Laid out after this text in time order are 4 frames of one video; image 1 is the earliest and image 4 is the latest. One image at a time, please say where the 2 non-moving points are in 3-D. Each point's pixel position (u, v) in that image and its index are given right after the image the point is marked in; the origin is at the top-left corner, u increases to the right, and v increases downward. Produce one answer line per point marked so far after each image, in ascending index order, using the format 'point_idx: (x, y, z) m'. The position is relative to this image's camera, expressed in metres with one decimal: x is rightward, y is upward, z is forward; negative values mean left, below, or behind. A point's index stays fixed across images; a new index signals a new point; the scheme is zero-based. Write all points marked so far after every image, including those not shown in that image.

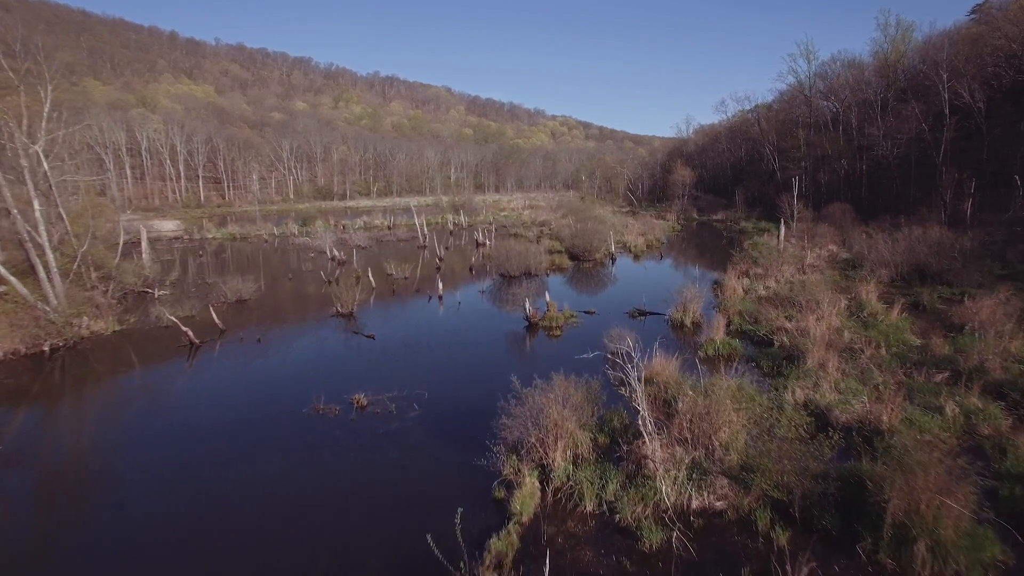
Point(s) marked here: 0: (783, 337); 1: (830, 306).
0: (+5.6, -1.0, +11.0) m
1: (+7.7, -0.4, +12.7) m
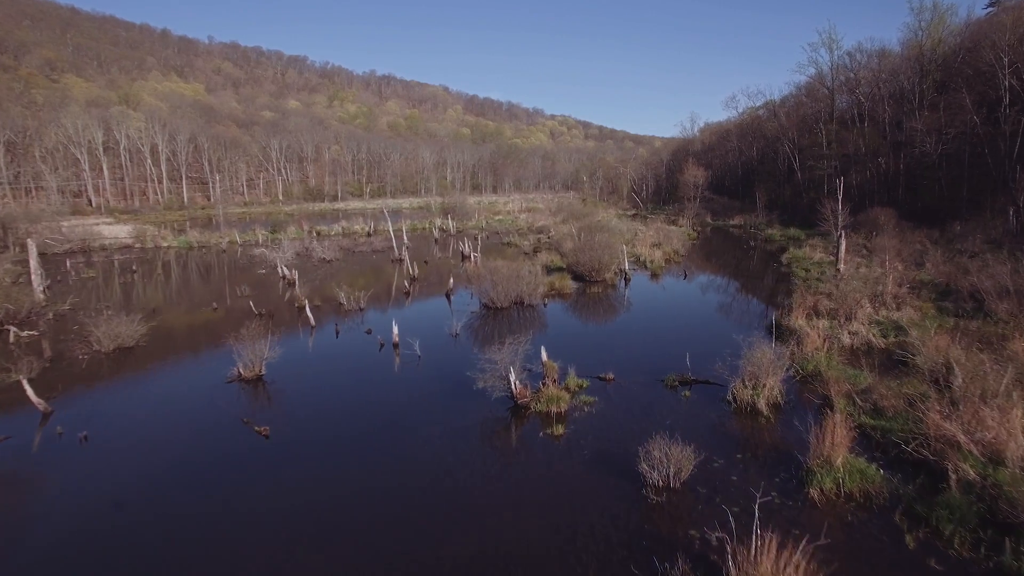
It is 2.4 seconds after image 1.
0: (+5.2, -2.0, +6.1) m
1: (+7.3, -1.4, +7.9) m
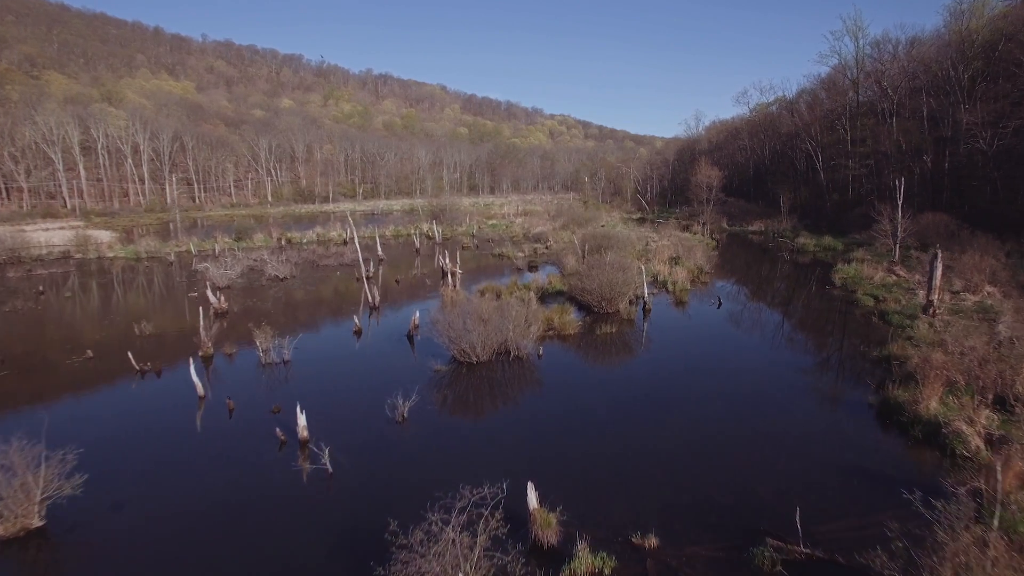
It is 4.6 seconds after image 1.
0: (+4.8, -3.0, +1.5) m
1: (+6.9, -2.4, +3.3) m
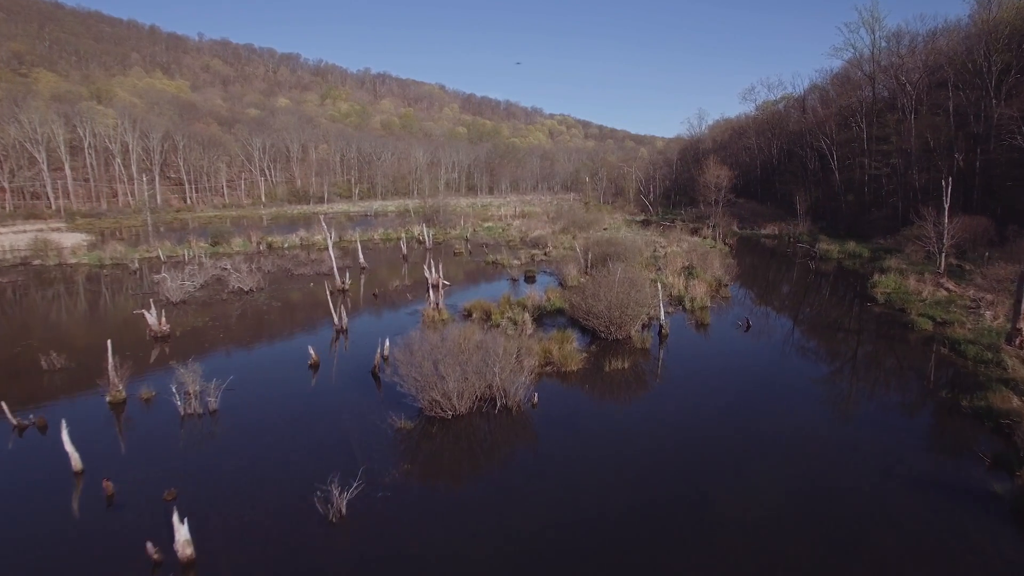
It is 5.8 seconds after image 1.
0: (+4.6, -3.6, -1.0) m
1: (+6.7, -2.9, +0.7) m
